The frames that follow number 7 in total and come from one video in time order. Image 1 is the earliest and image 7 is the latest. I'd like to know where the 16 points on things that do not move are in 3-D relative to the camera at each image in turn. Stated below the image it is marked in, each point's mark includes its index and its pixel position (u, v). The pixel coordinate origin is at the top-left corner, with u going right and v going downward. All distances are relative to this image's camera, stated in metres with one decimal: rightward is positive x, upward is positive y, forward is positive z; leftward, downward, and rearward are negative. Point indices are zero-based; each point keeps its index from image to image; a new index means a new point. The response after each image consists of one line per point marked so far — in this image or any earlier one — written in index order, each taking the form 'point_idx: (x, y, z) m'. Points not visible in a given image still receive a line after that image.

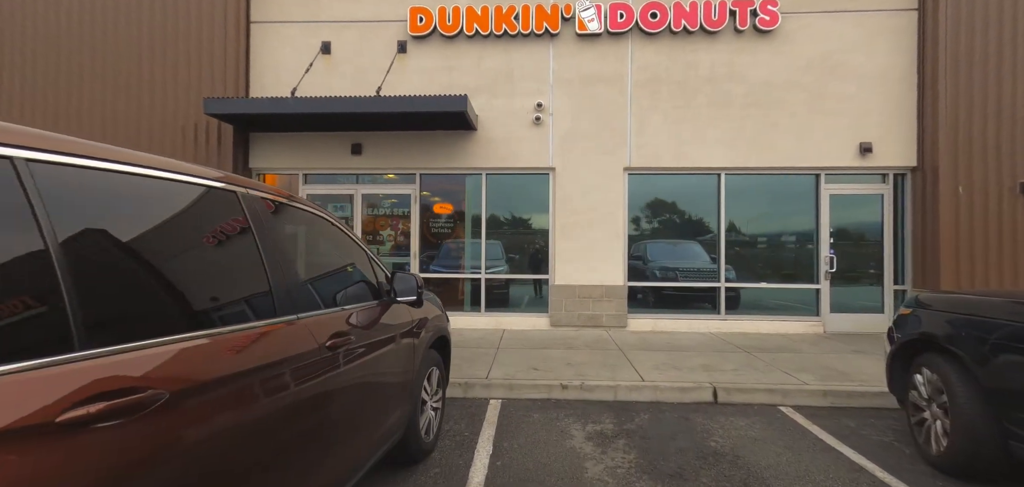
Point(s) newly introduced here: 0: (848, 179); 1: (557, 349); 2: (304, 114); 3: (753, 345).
0: (+5.9, +1.1, +7.5) m
1: (+0.7, -1.6, +6.4) m
2: (-3.5, +2.2, +7.3) m
3: (+3.7, -1.5, +6.5) m
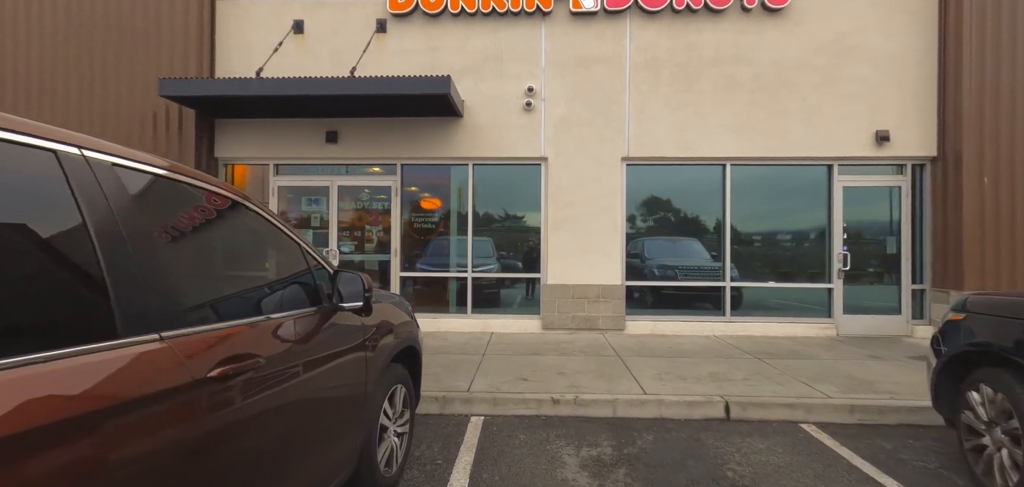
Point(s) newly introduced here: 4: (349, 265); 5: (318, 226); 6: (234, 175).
0: (+5.7, +1.2, +7.0) m
1: (+0.5, -1.5, +5.8) m
2: (-3.7, +2.2, +6.6) m
3: (+3.5, -1.5, +6.0) m
4: (-2.7, -0.4, +7.7) m
5: (-3.5, +0.3, +7.7) m
6: (-5.0, +1.3, +7.9) m
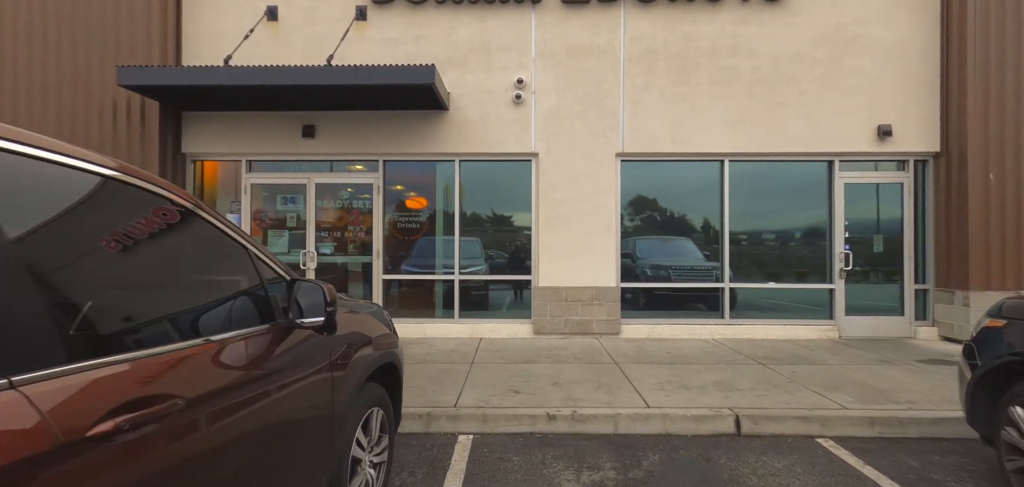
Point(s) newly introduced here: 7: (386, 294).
0: (+5.5, +1.2, +6.7) m
1: (+0.4, -1.5, +5.4) m
2: (-3.8, +2.2, +6.2) m
3: (+3.4, -1.5, +5.7) m
4: (-2.9, -0.4, +7.2) m
5: (-3.7, +0.3, +7.2) m
6: (-5.2, +1.2, +7.3) m
7: (-2.1, -0.8, +7.2) m
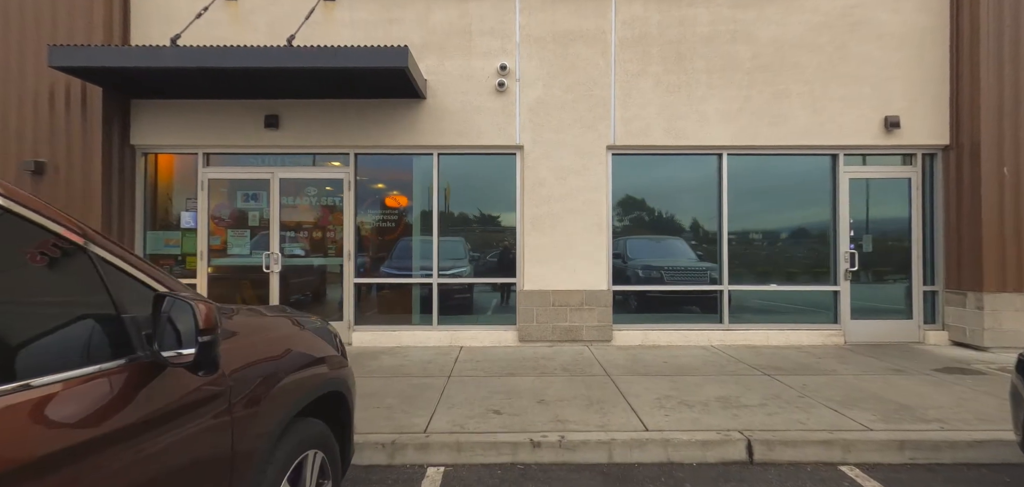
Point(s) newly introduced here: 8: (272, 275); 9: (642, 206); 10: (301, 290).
0: (+5.3, +1.2, +6.3) m
1: (+0.2, -1.5, +4.9) m
2: (-4.1, +2.2, +5.5) m
3: (+3.1, -1.5, +5.2) m
4: (-3.1, -0.4, +6.6) m
5: (-4.0, +0.3, +6.6) m
6: (-5.5, +1.2, +6.7) m
7: (-2.4, -0.9, +6.6) m
8: (-3.7, -0.5, +6.5) m
9: (+2.0, +0.6, +6.5) m
10: (-3.2, -0.7, +6.6) m
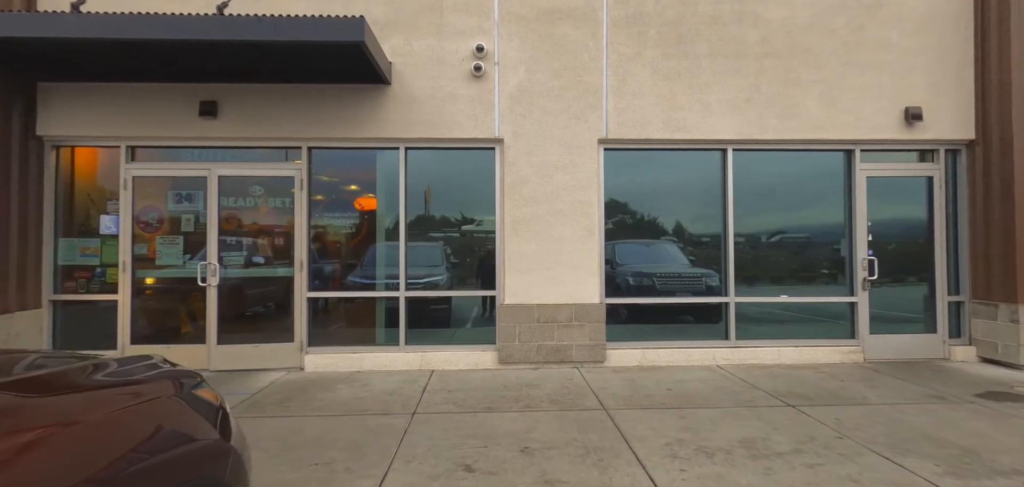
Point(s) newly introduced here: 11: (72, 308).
0: (+5.0, +1.2, +5.7) m
1: (0.0, -1.6, +4.1) m
2: (-4.3, +2.1, +4.6) m
3: (+2.9, -1.5, +4.5) m
4: (-3.4, -0.5, +5.7) m
5: (-4.2, +0.2, +5.7) m
6: (-5.8, +1.1, +5.7) m
7: (-2.6, -1.0, +5.7) m
8: (-3.9, -0.6, +5.6) m
9: (+1.7, +0.5, +5.8) m
10: (-3.5, -0.8, +5.6) m
11: (-5.7, -0.8, +5.6) m
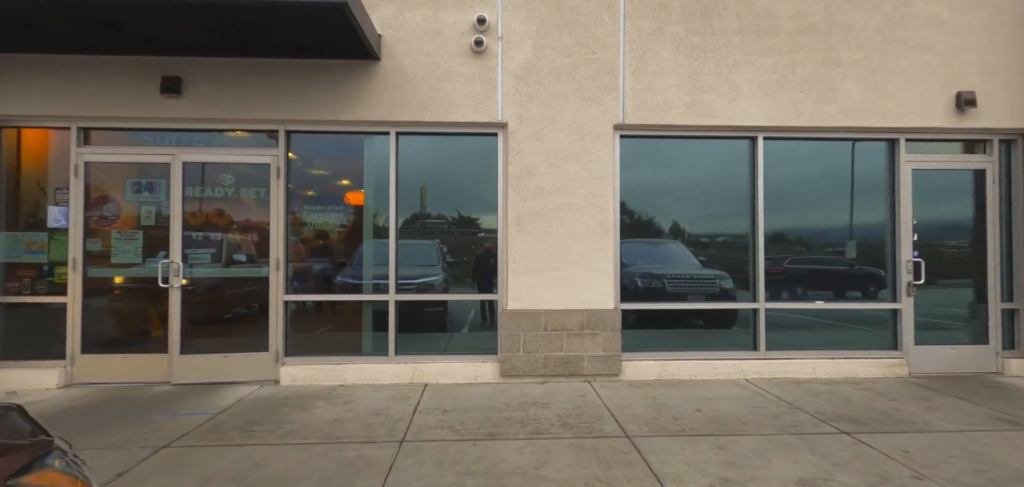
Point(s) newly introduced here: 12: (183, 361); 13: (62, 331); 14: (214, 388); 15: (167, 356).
0: (+5.0, +1.2, +5.1) m
1: (0.0, -1.6, +3.5) m
2: (-4.3, +2.2, +3.9) m
3: (+3.0, -1.5, +3.9) m
4: (-3.4, -0.5, +5.0) m
5: (-4.2, +0.2, +5.0) m
6: (-5.7, +1.2, +5.0) m
7: (-2.6, -0.9, +5.0) m
8: (-3.9, -0.5, +4.9) m
9: (+1.7, +0.5, +5.2) m
10: (-3.5, -0.8, +5.0) m
11: (-5.7, -0.8, +4.9) m
12: (-3.7, -1.3, +4.9) m
13: (-5.1, -1.0, +4.9) m
14: (-3.3, -1.6, +4.8) m
15: (-3.9, -1.3, +4.9) m
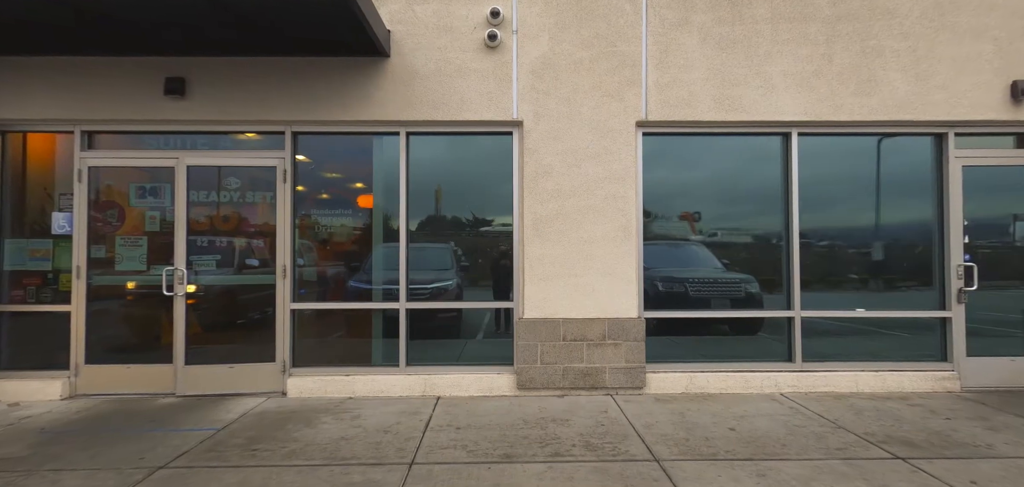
0: (+5.2, +1.1, +4.7) m
1: (+0.2, -1.6, +3.2) m
2: (-4.1, +2.1, +3.8) m
3: (+3.1, -1.6, +3.6) m
4: (-3.2, -0.5, +4.9) m
5: (-4.0, +0.1, +4.8) m
6: (-5.6, +1.1, +4.9) m
7: (-2.4, -1.0, +4.8) m
8: (-3.7, -0.6, +4.8) m
9: (+1.9, +0.4, +4.9) m
10: (-3.3, -0.9, +4.8) m
11: (-5.5, -0.9, +4.8) m
12: (-3.5, -1.4, +4.7) m
13: (-5.0, -1.1, +4.8) m
14: (-3.1, -1.7, +4.6) m
15: (-3.7, -1.4, +4.7) m
